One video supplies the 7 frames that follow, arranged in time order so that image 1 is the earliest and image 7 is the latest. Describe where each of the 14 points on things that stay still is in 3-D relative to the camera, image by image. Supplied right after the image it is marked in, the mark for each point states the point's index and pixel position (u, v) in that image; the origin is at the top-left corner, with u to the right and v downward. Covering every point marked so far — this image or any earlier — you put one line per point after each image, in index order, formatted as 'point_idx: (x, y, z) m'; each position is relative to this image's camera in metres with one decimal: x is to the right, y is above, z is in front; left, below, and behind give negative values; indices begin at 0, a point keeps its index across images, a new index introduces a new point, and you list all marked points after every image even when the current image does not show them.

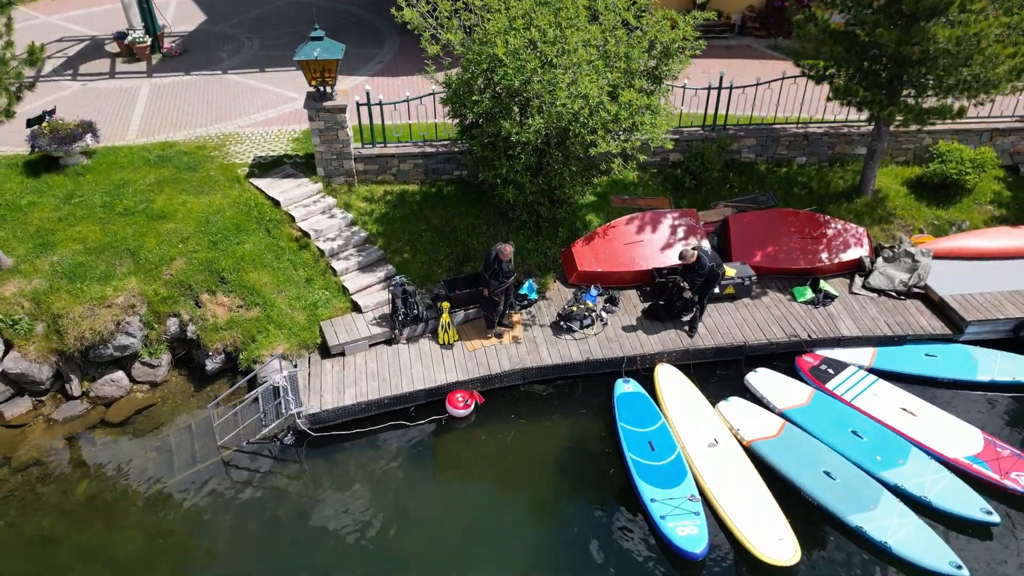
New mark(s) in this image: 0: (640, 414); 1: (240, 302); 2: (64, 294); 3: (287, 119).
0: (+1.7, -1.8, +10.4) m
1: (-4.1, -0.2, +11.5) m
2: (-6.5, -0.1, +11.0) m
3: (-4.5, +3.4, +15.3) m
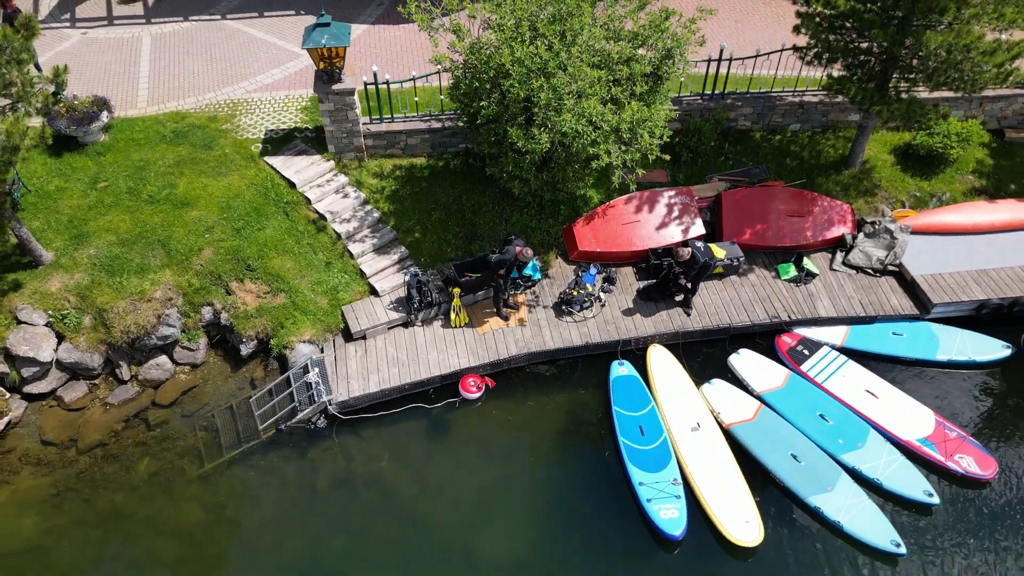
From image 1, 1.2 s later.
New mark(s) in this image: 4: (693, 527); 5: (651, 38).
0: (+1.9, -1.7, +11.7) m
1: (-4.0, 0.0, +12.5) m
2: (-6.4, 0.0, +12.0) m
3: (-4.5, +4.2, +15.5) m
4: (+2.5, -3.2, +10.3) m
5: (+2.1, +3.7, +11.4) m
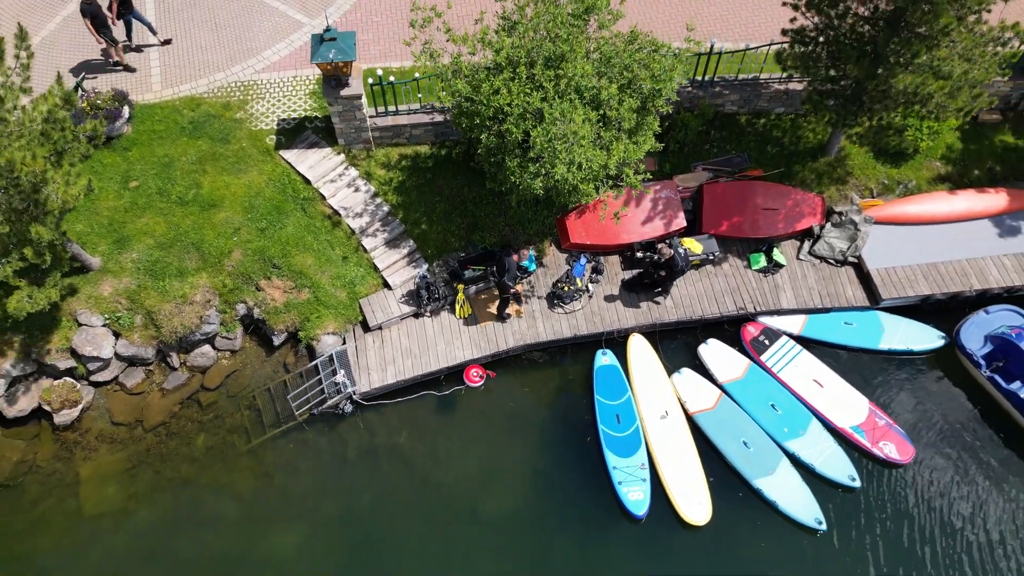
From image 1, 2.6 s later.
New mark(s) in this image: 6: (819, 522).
0: (+1.8, -1.8, +13.7) m
1: (-4.1, 0.0, +14.0) m
2: (-6.4, -0.1, +13.6) m
3: (-4.5, +4.8, +16.1) m
4: (+2.4, -3.5, +12.7) m
5: (+2.1, +3.4, +12.2) m
6: (+5.0, -3.8, +12.3) m
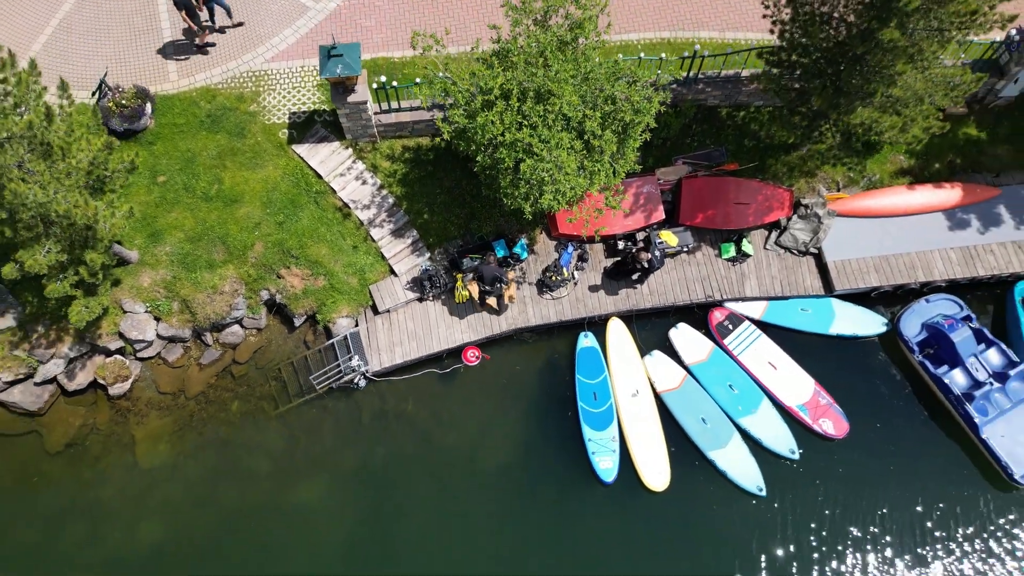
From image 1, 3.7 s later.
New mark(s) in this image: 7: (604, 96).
0: (+1.6, -1.6, +15.7) m
1: (-4.2, +0.3, +15.7) m
2: (-6.6, +0.1, +15.3) m
3: (-4.6, +5.3, +16.9) m
4: (+2.2, -3.5, +15.0) m
5: (+1.9, +3.2, +13.3) m
6: (+4.8, -3.9, +14.6) m
7: (+1.6, +3.4, +13.2) m
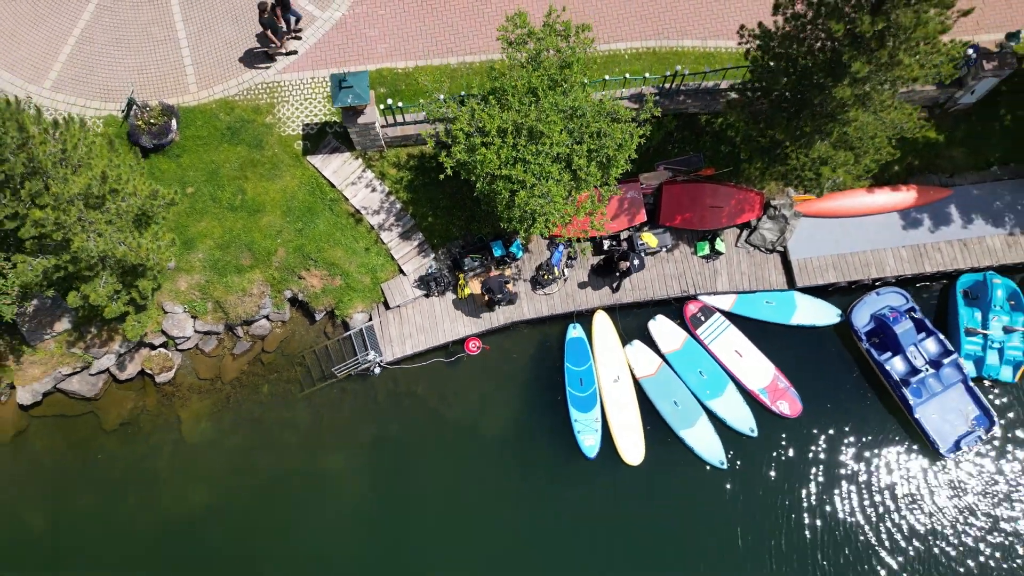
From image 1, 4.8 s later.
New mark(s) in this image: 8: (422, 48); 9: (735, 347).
0: (+1.6, -1.6, +17.8) m
1: (-4.3, +0.3, +17.6) m
2: (-6.6, +0.1, +17.2) m
3: (-4.7, +5.5, +18.1) m
4: (+2.2, -3.6, +17.3) m
5: (+1.9, +3.0, +14.8) m
6: (+4.7, -3.9, +17.0) m
7: (+1.5, +3.1, +14.7) m
8: (-2.1, +5.7, +18.1) m
9: (+5.2, -1.4, +17.8) m
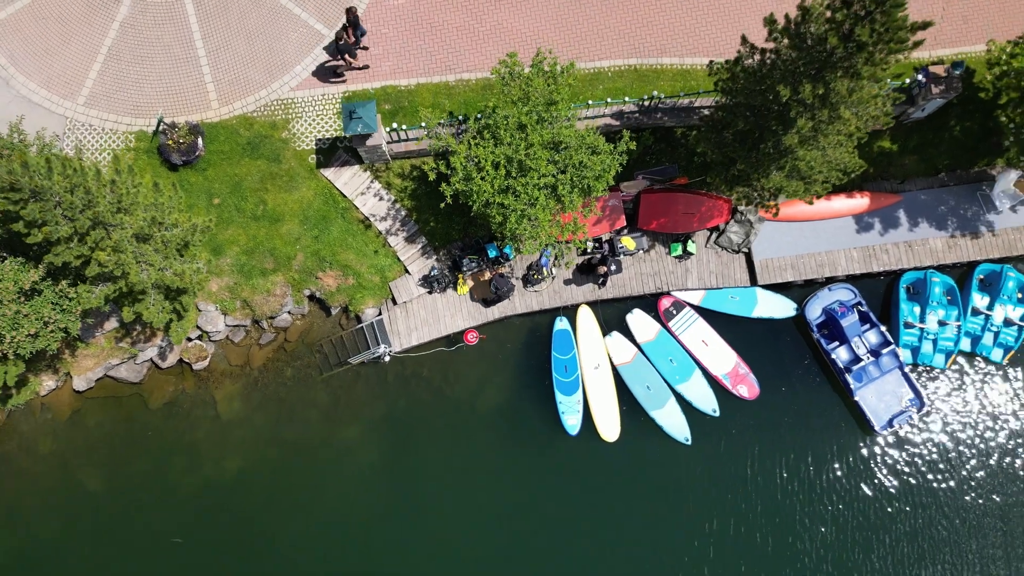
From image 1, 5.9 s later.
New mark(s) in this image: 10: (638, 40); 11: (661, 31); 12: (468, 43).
0: (+1.4, -1.5, +20.2) m
1: (-4.5, +0.3, +19.8) m
2: (-6.8, 0.0, +19.4) m
3: (-4.9, +5.5, +19.8) m
4: (+2.0, -3.5, +20.0) m
5: (+1.7, +2.7, +16.8) m
6: (+4.6, -3.9, +19.7) m
7: (+1.3, +2.8, +16.7) m
8: (-2.3, +5.8, +19.8) m
9: (+5.1, -1.3, +20.2) m
10: (+3.3, +6.5, +19.9) m
11: (+3.9, +6.8, +19.9) m
12: (-1.2, +6.4, +19.8) m
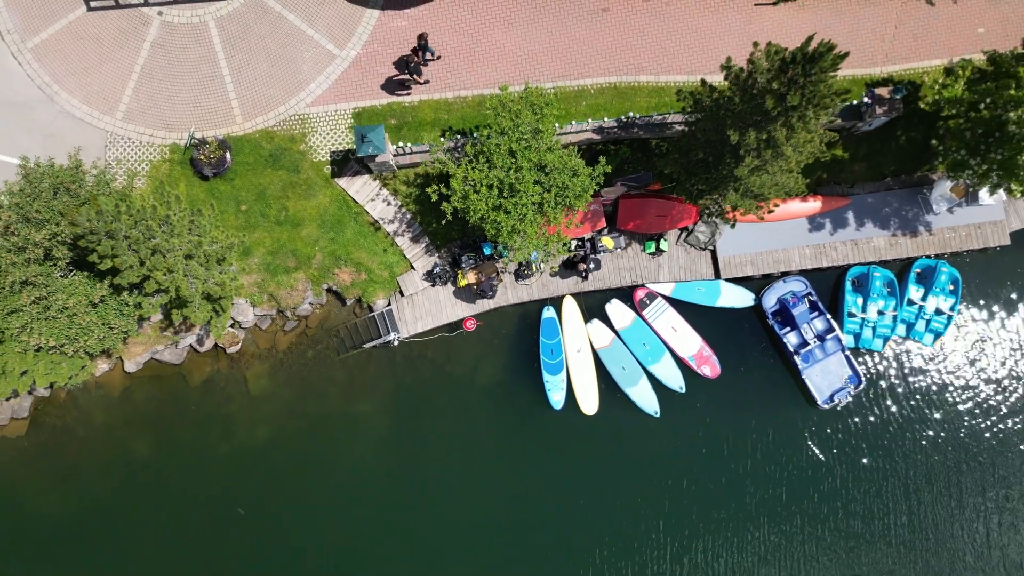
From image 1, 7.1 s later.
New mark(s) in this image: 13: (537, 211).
0: (+1.2, -1.3, +23.1) m
1: (-4.7, +0.5, +22.5) m
2: (-7.0, +0.2, +22.2) m
3: (-5.1, +5.7, +22.1) m
4: (+1.8, -3.3, +23.0) m
5: (+1.5, +2.6, +19.3) m
6: (+4.3, -3.7, +22.8) m
7: (+1.1, +2.7, +19.2) m
8: (-2.5, +5.9, +22.0) m
9: (+4.8, -1.1, +23.1) m
10: (+3.1, +6.7, +22.1) m
11: (+3.7, +6.9, +22.1) m
12: (-1.4, +6.5, +22.0) m
13: (+0.6, +2.0, +19.5) m
